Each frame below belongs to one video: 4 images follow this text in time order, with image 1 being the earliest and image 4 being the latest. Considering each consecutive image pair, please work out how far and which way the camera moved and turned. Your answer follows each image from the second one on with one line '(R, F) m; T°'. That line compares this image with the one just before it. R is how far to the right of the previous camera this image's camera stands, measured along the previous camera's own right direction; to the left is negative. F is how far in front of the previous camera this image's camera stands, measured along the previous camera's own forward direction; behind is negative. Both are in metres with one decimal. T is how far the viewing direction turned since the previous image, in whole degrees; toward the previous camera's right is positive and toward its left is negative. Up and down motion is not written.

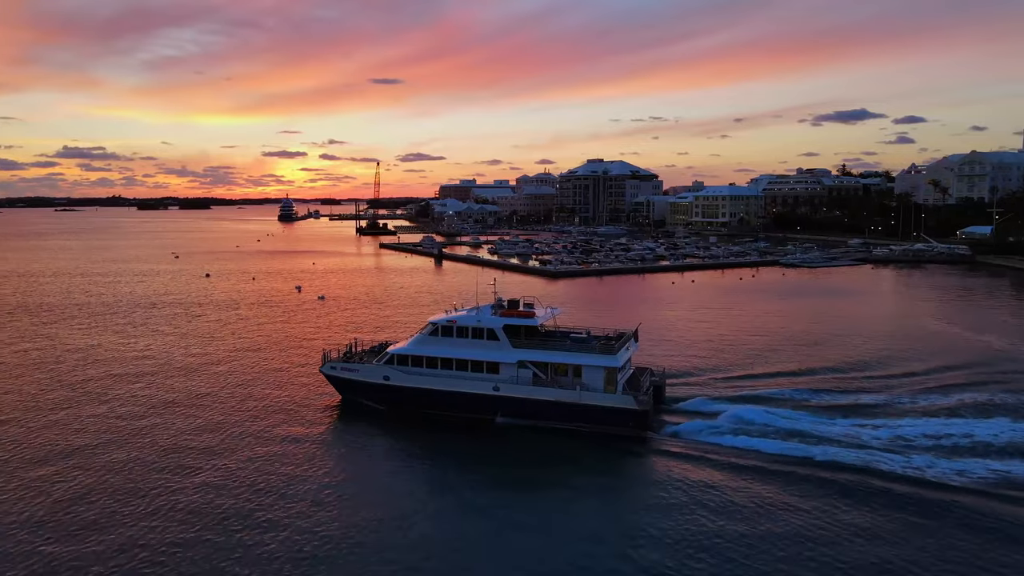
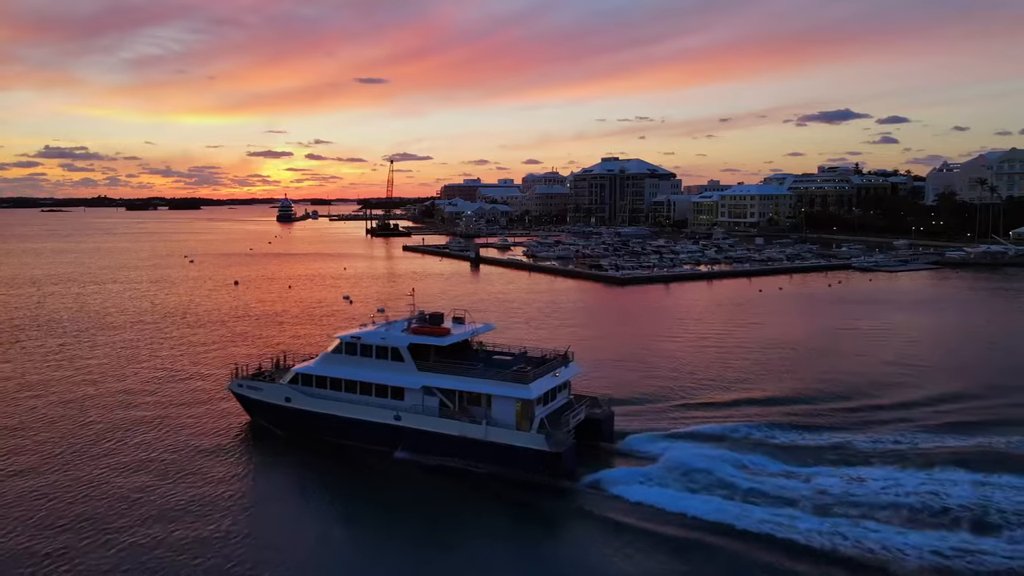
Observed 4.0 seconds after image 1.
(-2.9, +2.7) m; +1°
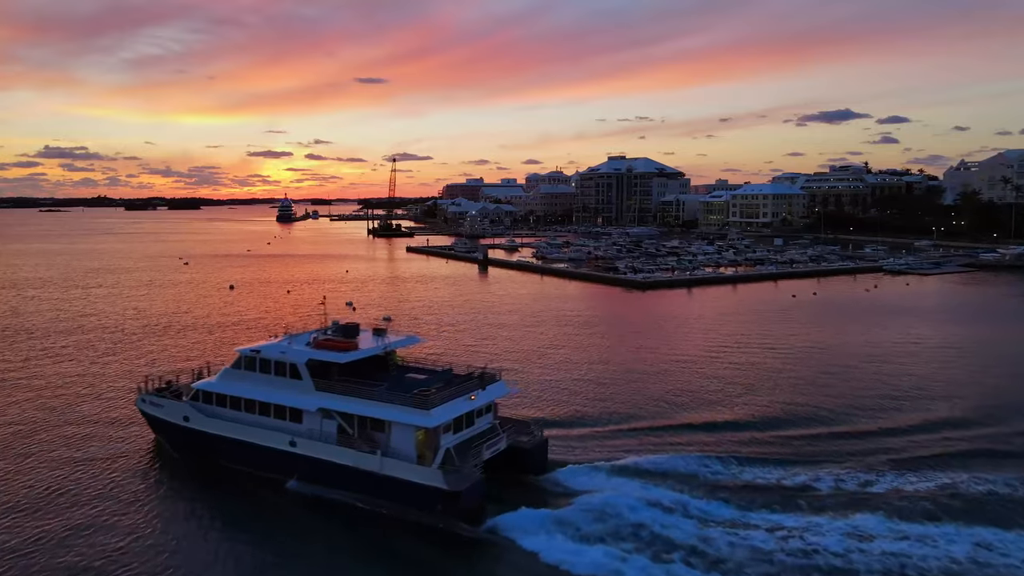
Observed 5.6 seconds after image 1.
(-0.5, +1.7) m; 0°
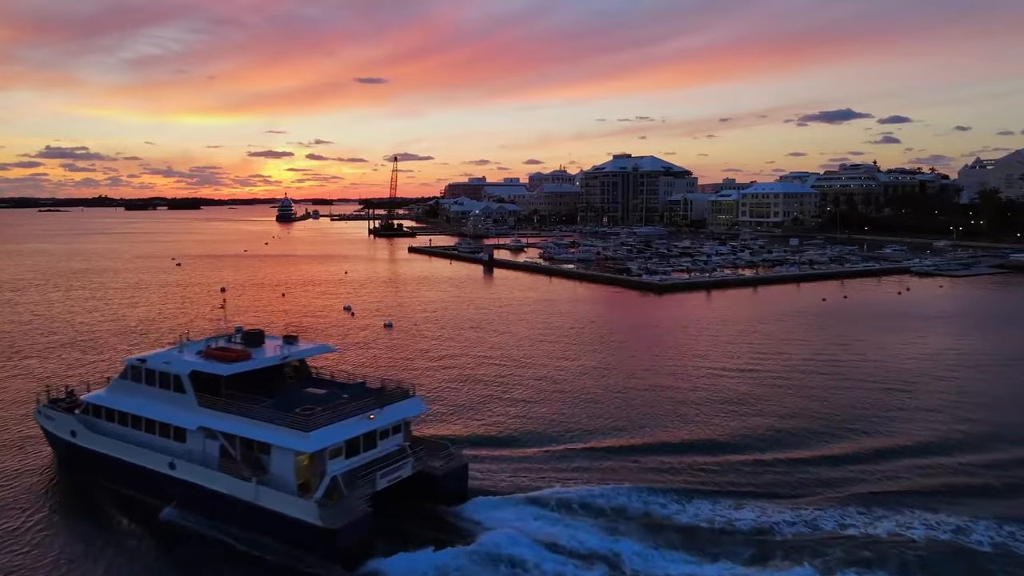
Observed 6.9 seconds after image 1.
(-0.3, +1.4) m; 0°
